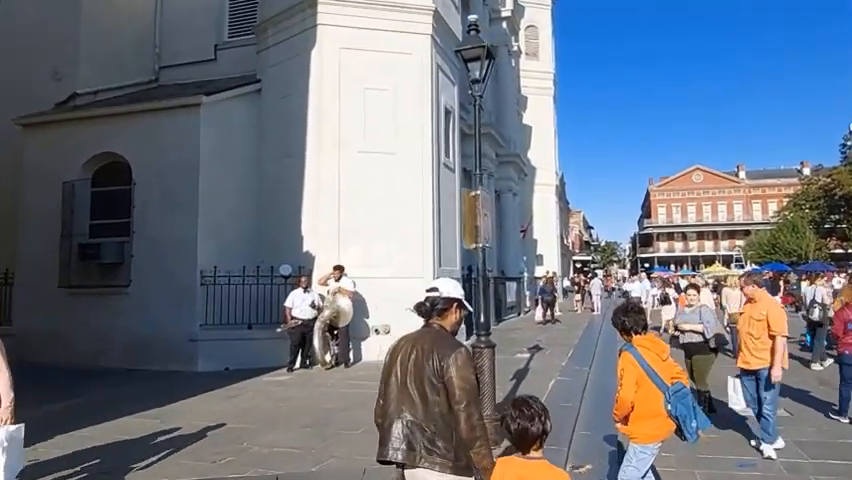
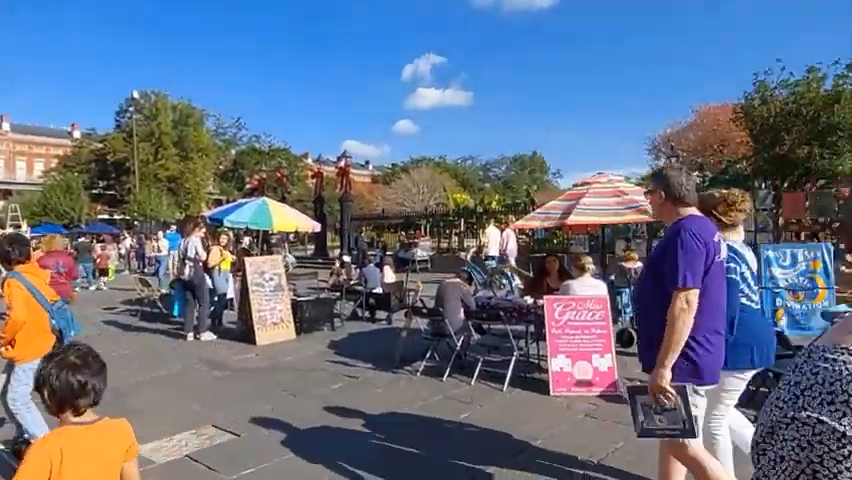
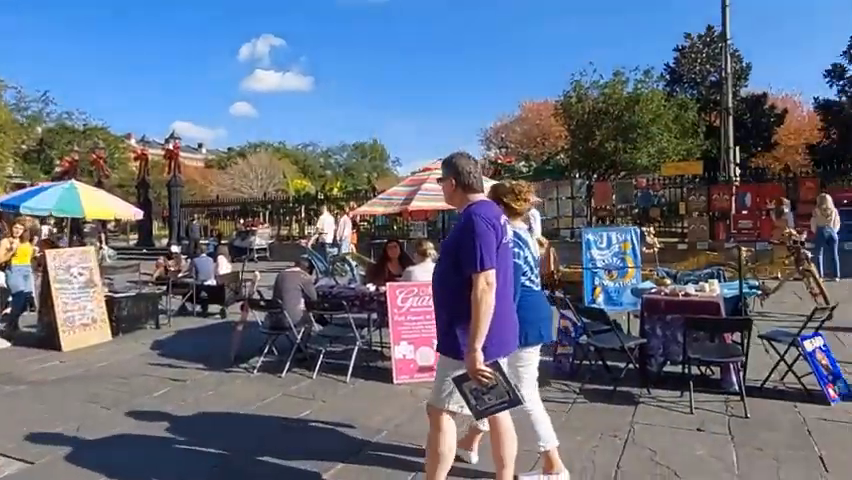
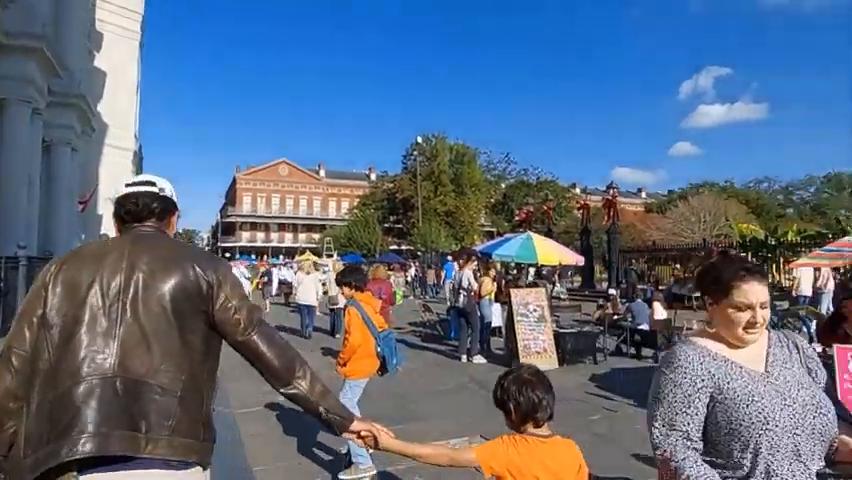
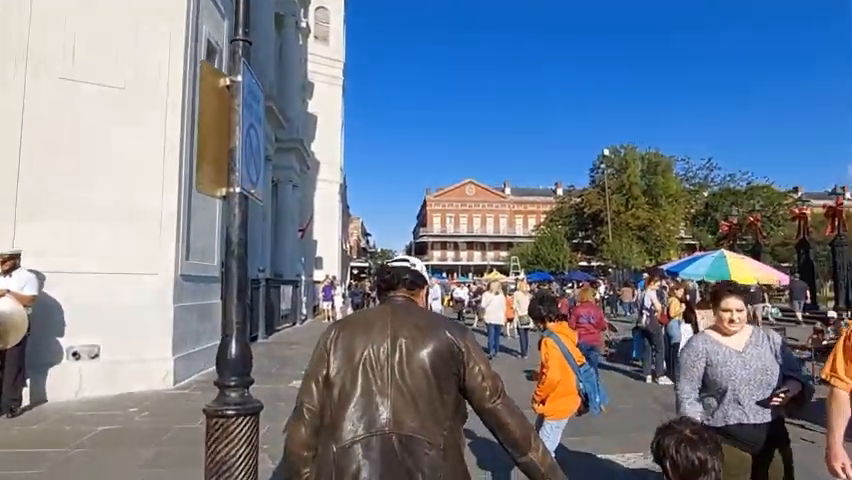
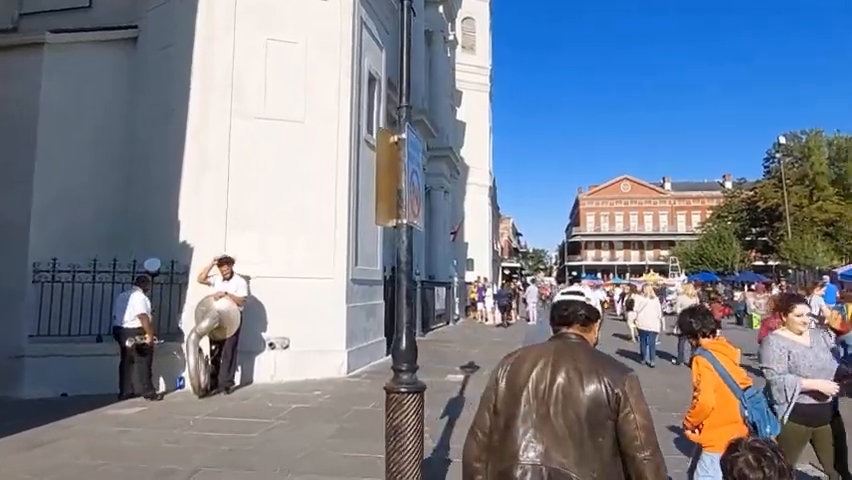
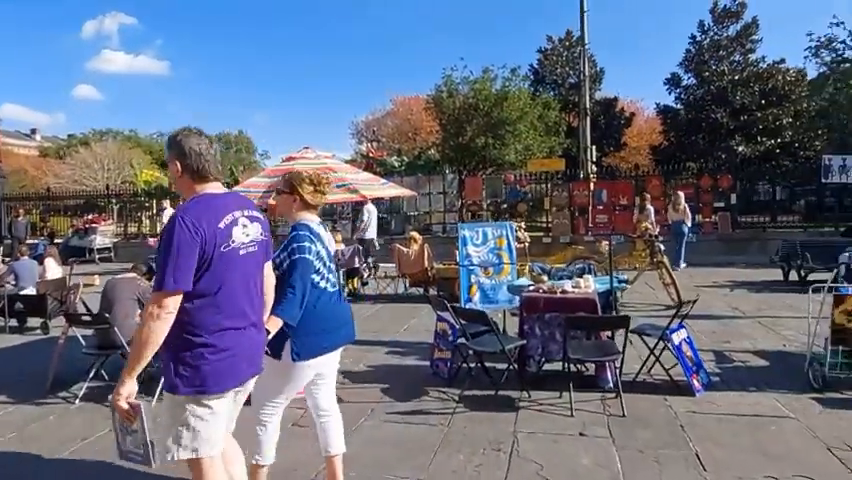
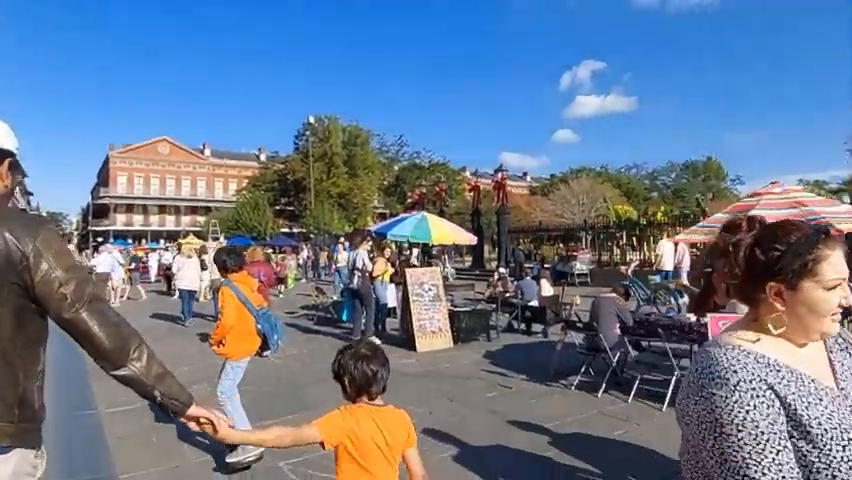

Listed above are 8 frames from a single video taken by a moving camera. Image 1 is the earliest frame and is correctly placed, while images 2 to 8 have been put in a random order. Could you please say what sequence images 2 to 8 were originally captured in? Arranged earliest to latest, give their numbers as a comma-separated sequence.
6, 5, 4, 8, 2, 3, 7
